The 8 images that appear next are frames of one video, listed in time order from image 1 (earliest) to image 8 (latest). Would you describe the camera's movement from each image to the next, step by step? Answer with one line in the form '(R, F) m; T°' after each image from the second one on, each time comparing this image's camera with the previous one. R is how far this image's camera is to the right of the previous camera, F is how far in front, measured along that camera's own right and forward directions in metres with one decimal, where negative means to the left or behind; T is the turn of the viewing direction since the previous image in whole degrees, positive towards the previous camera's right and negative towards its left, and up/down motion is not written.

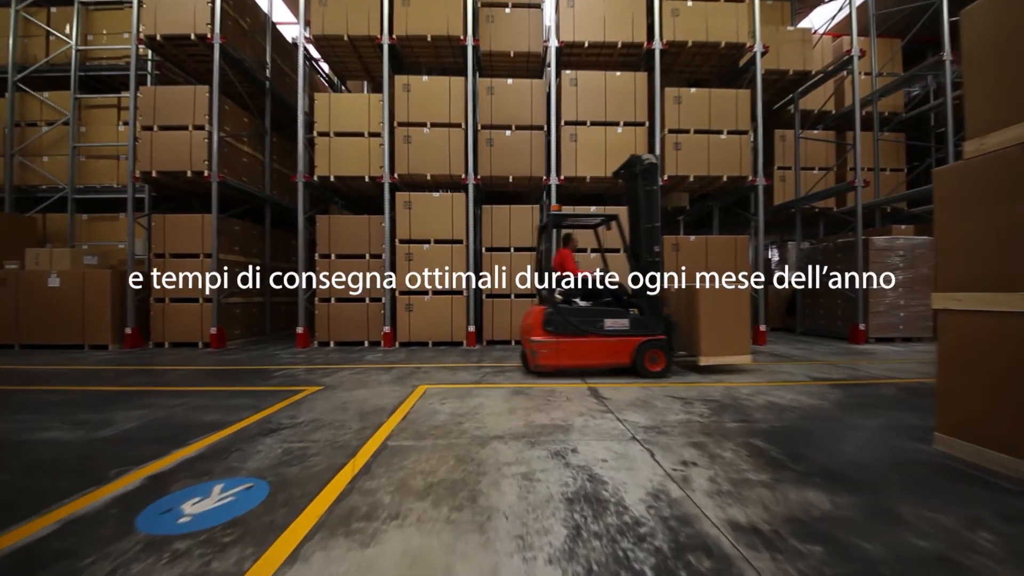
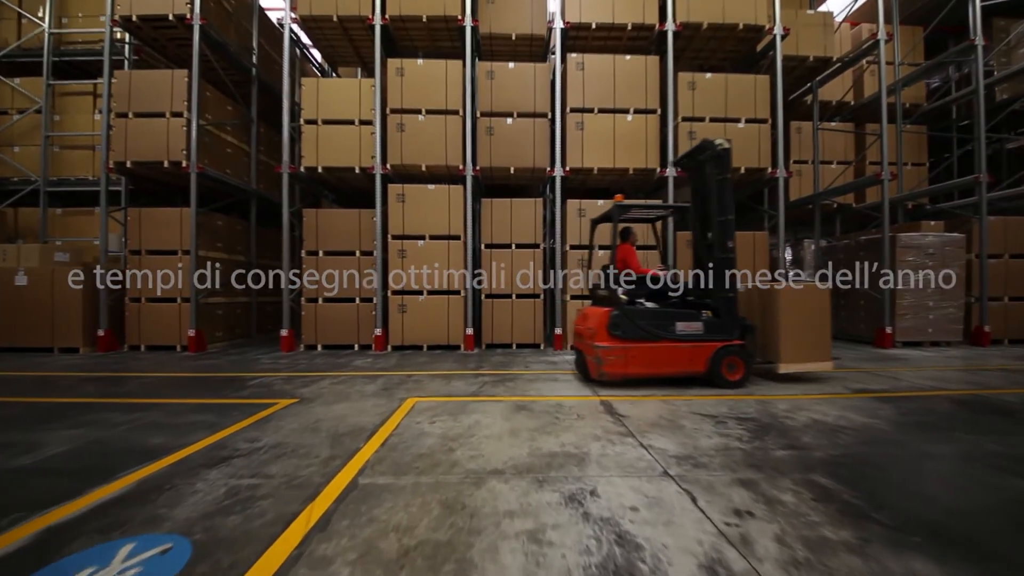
(0.0, +0.7) m; 0°
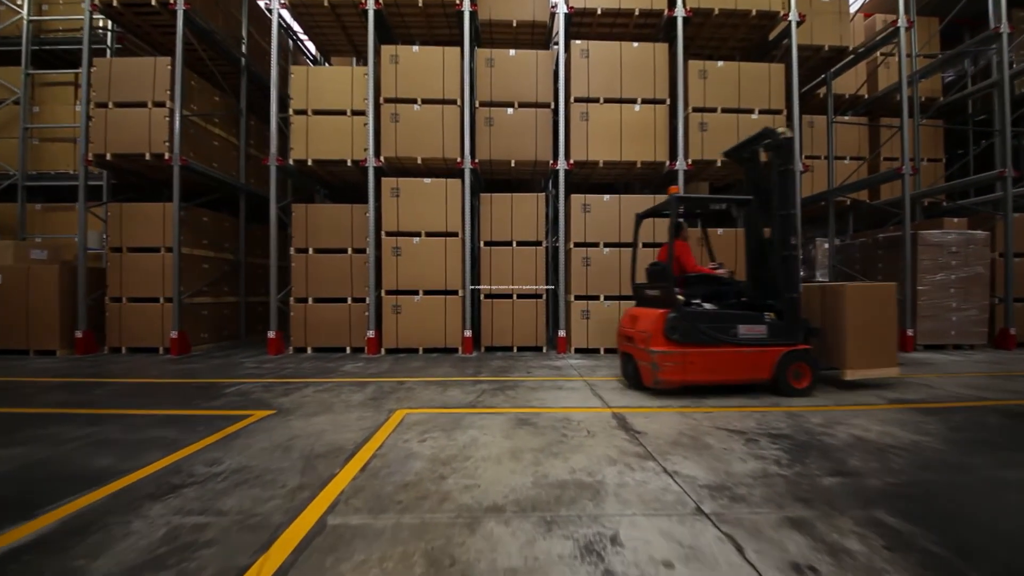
(0.0, +0.5) m; 0°
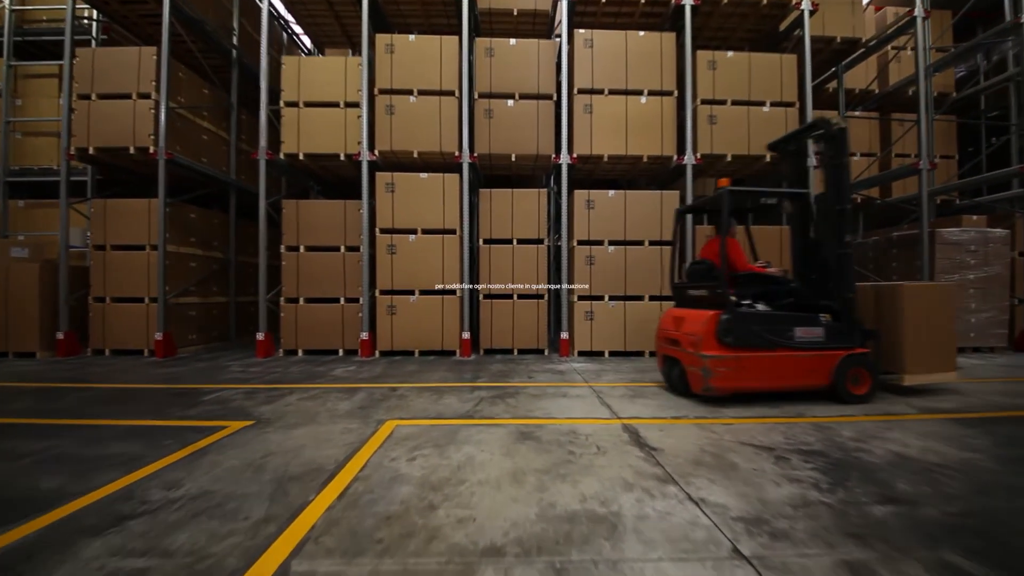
(0.0, +0.4) m; 0°
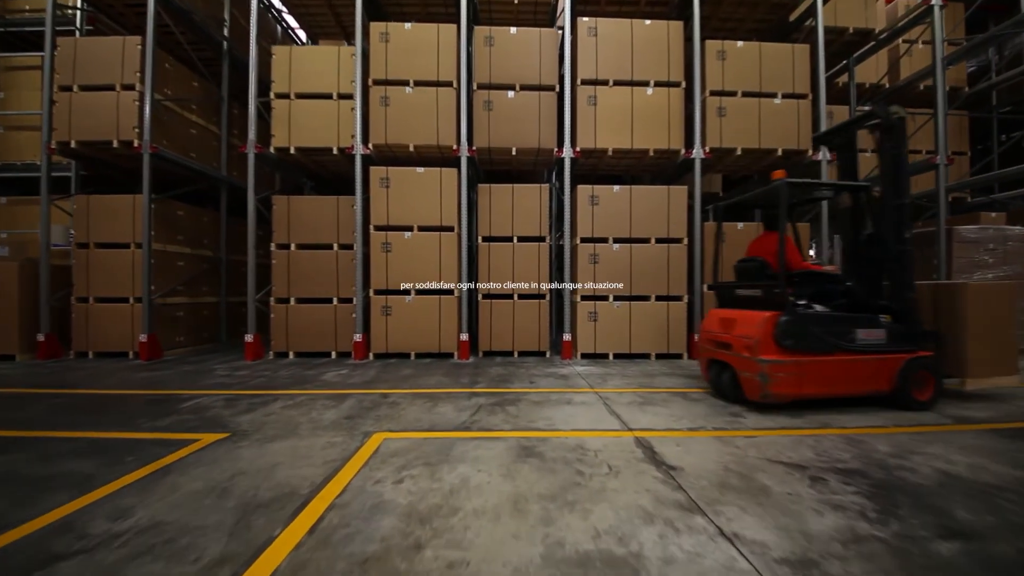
(0.0, +0.4) m; 0°
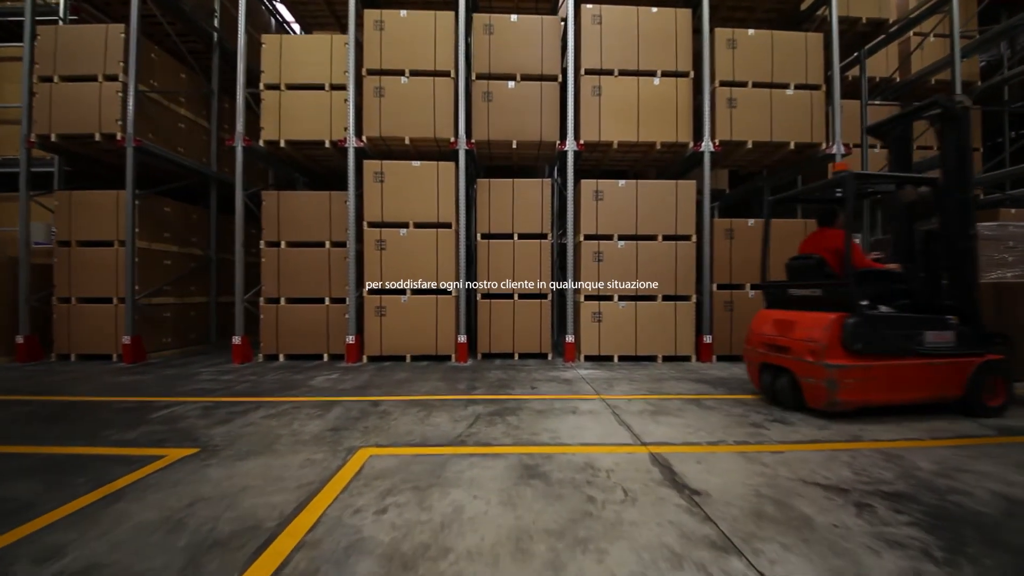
(0.0, +0.4) m; 0°
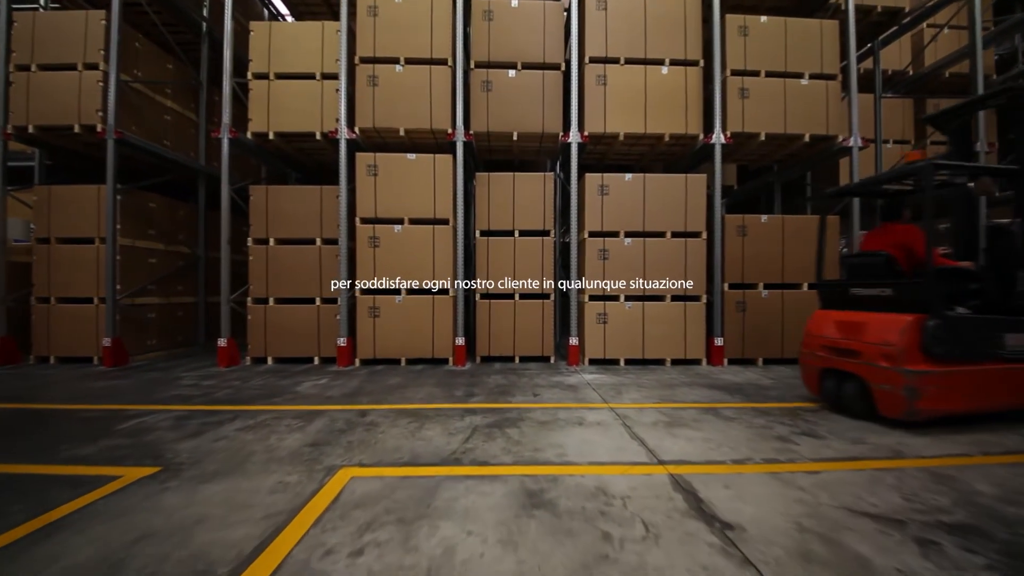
(0.0, +0.4) m; 0°
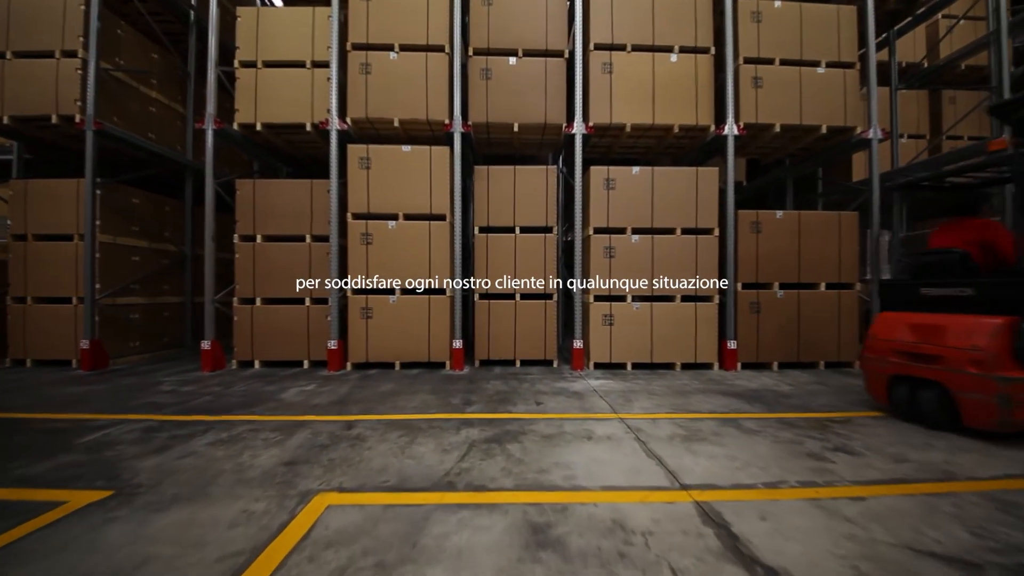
(0.0, +0.4) m; 0°
